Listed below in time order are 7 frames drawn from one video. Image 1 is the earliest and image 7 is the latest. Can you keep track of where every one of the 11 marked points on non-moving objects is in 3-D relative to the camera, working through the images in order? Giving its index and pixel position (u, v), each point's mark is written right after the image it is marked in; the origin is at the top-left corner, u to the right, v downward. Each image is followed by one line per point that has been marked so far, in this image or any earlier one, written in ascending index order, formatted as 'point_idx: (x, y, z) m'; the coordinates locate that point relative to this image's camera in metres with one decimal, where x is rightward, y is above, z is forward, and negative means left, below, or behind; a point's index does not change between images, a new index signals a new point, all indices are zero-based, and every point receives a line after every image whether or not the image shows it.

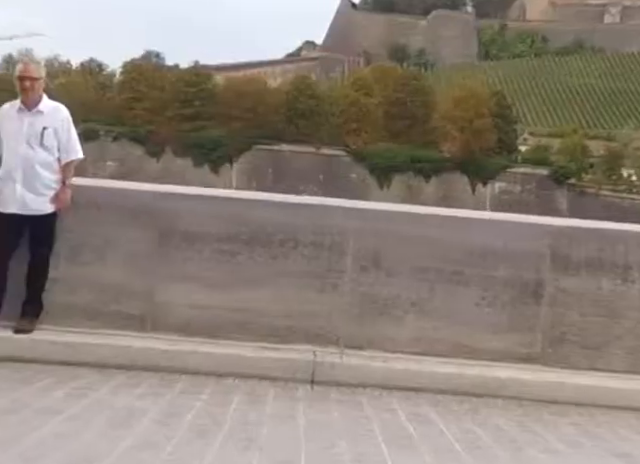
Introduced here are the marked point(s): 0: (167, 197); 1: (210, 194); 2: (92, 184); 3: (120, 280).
0: (-0.8, +0.2, +3.1) m
1: (-0.6, +0.2, +3.2) m
2: (-1.2, +0.2, +3.1) m
3: (-1.0, -0.3, +3.1) m
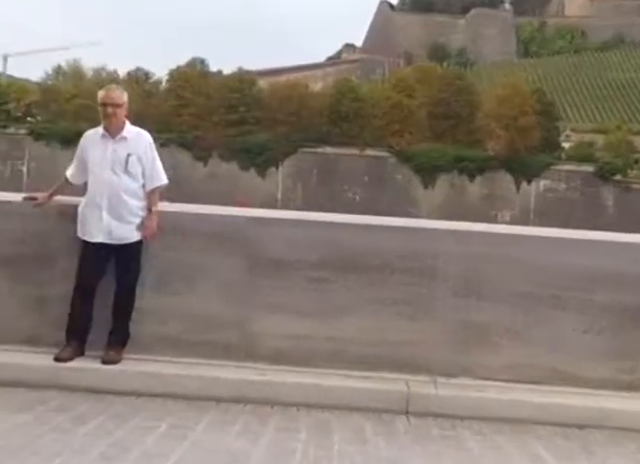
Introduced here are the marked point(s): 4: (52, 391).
0: (-0.3, 0.0, +3.1) m
1: (-0.1, +0.1, +3.1) m
2: (-0.7, +0.1, +3.1) m
3: (-0.6, -0.4, +3.1) m
4: (-1.2, -0.7, +2.7) m
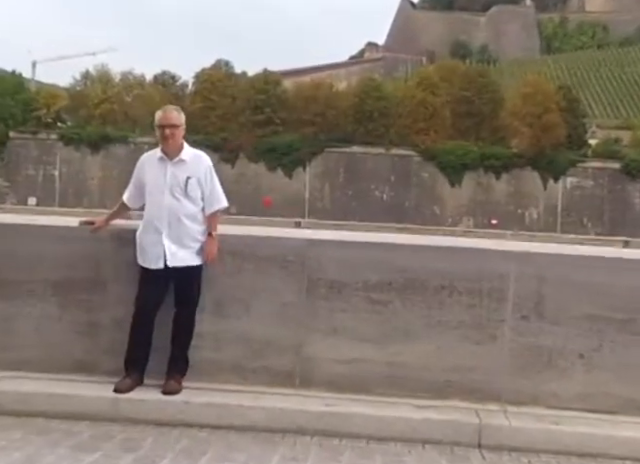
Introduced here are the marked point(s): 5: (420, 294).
0: (0.0, -0.1, +2.9) m
1: (+0.2, -0.1, +3.0) m
2: (-0.4, 0.0, +3.0) m
3: (-0.2, -0.5, +3.0) m
4: (-0.9, -0.9, +2.6) m
5: (+0.5, -0.3, +3.0) m
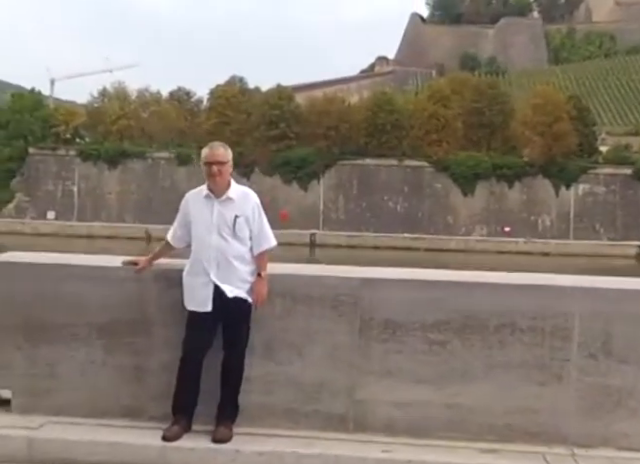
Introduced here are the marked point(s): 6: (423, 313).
0: (+0.2, -0.2, +2.8) m
1: (+0.5, -0.2, +2.8) m
2: (-0.2, -0.2, +2.9) m
3: (0.0, -0.7, +2.8) m
4: (-0.7, -1.0, +2.5) m
5: (+0.8, -0.5, +2.8) m
6: (+0.5, -0.4, +2.8) m
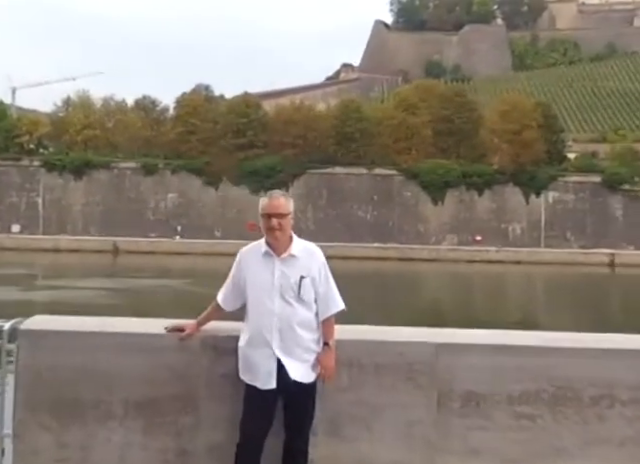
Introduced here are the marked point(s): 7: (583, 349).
0: (+0.5, -0.5, +2.5) m
1: (+0.8, -0.5, +2.5) m
2: (+0.1, -0.4, +2.5) m
3: (+0.3, -0.9, +2.5) m
4: (-0.3, -1.3, +2.1) m
5: (+1.1, -0.7, +2.5) m
6: (+0.8, -0.6, +2.5) m
7: (+1.1, -0.5, +2.5) m
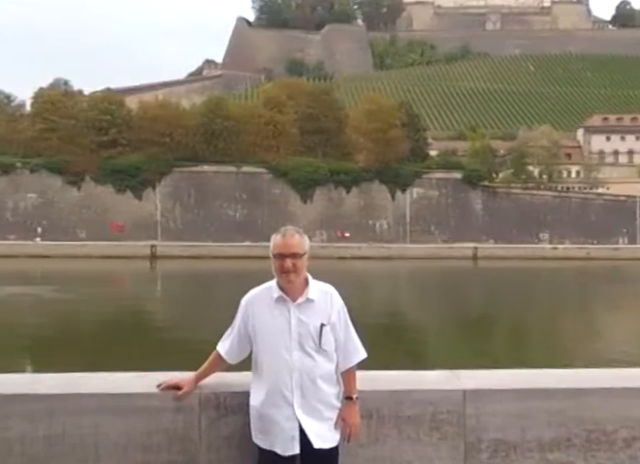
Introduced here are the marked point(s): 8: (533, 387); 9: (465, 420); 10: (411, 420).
0: (+0.6, -0.6, +2.3) m
1: (+0.8, -0.6, +2.3) m
2: (+0.2, -0.6, +2.3) m
3: (+0.4, -1.1, +2.2) m
4: (-0.2, -1.4, +1.8) m
5: (+1.1, -0.9, +2.3) m
6: (+0.9, -0.8, +2.3) m
7: (+1.2, -0.6, +2.3) m
8: (+0.8, -0.6, +2.3) m
9: (+0.5, -0.7, +2.3) m
10: (+0.3, -0.7, +2.3) m
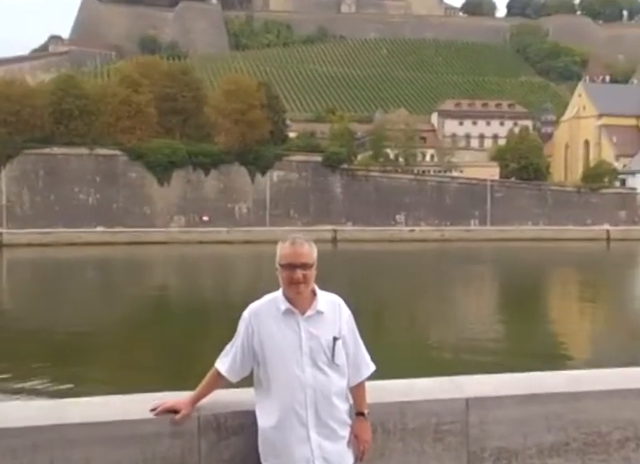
0: (+0.6, -0.6, +2.2) m
1: (+0.8, -0.6, +2.3) m
2: (+0.2, -0.6, +2.2) m
3: (+0.4, -1.1, +2.2) m
4: (-0.1, -1.5, +1.7) m
5: (+1.1, -0.9, +2.4) m
6: (+0.9, -0.8, +2.3) m
7: (+1.2, -0.6, +2.4) m
8: (+0.8, -0.6, +2.3) m
9: (+0.6, -0.8, +2.2) m
10: (+0.4, -0.7, +2.2) m
